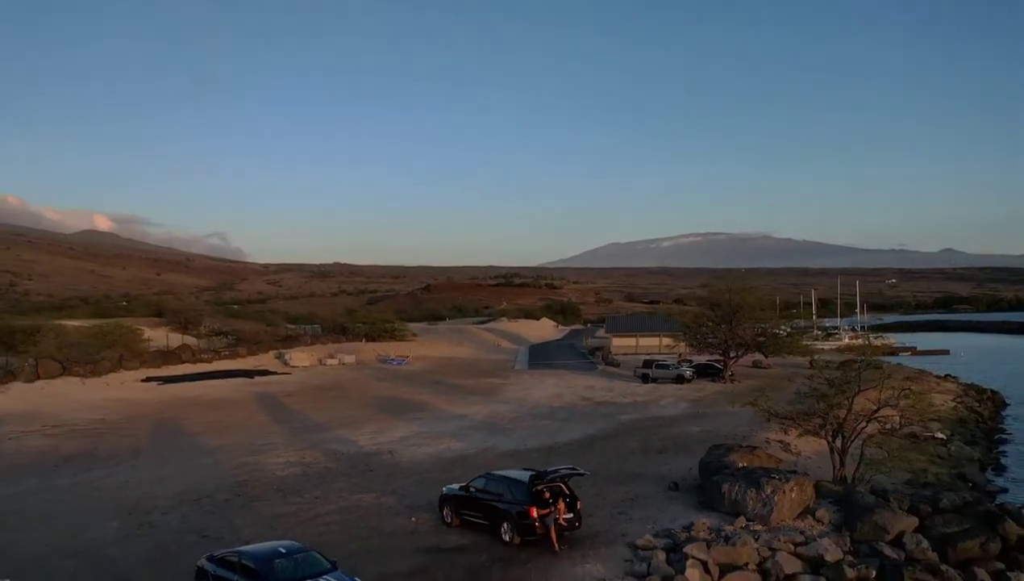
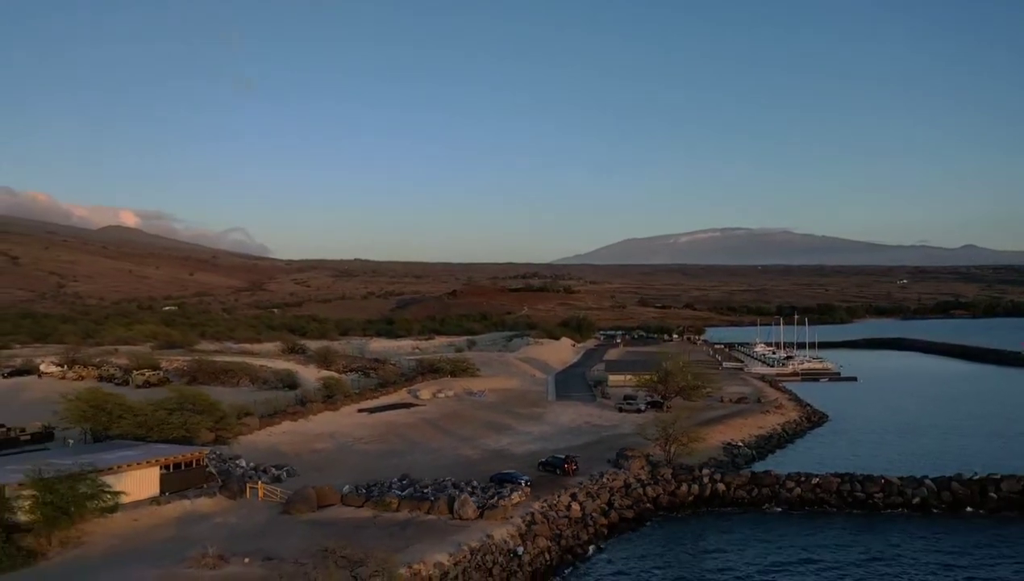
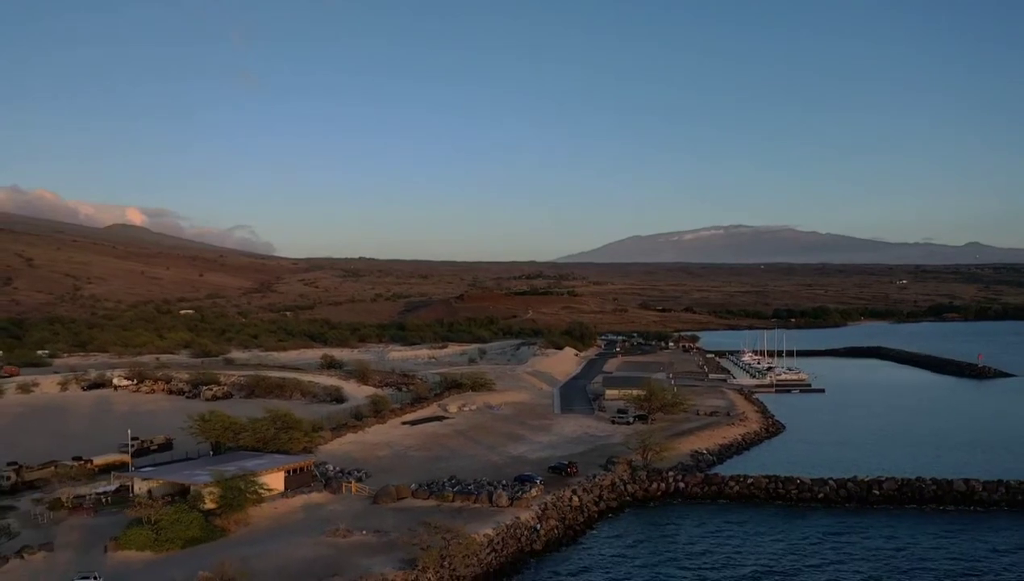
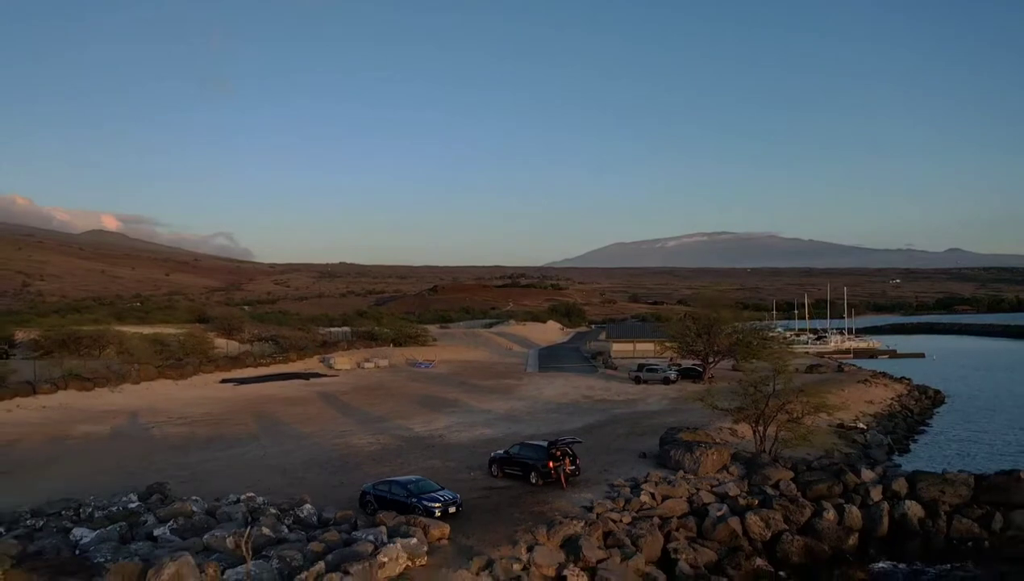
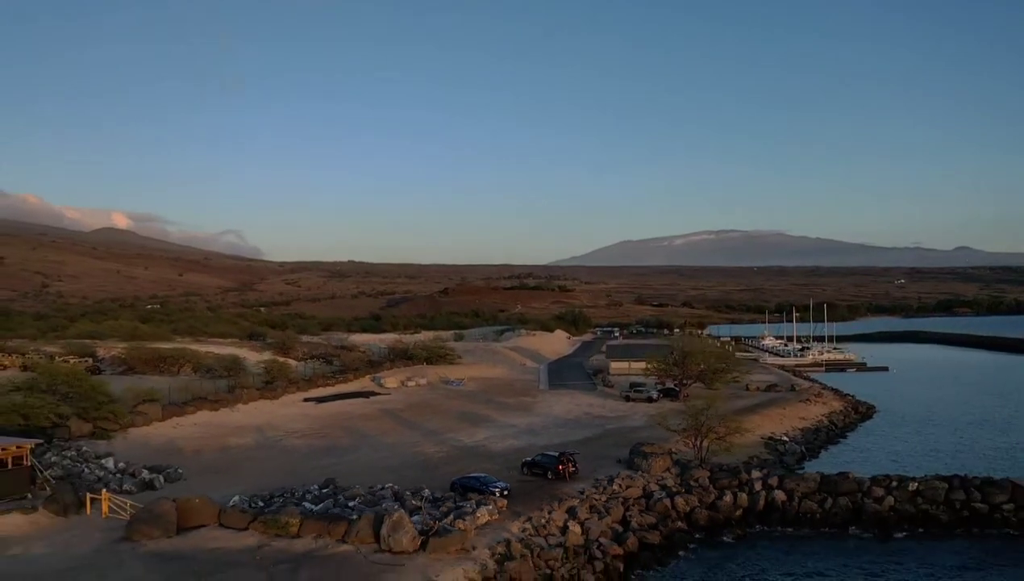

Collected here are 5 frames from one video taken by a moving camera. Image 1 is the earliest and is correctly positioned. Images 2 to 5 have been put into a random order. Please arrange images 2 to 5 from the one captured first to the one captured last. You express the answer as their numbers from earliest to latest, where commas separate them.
4, 5, 2, 3
